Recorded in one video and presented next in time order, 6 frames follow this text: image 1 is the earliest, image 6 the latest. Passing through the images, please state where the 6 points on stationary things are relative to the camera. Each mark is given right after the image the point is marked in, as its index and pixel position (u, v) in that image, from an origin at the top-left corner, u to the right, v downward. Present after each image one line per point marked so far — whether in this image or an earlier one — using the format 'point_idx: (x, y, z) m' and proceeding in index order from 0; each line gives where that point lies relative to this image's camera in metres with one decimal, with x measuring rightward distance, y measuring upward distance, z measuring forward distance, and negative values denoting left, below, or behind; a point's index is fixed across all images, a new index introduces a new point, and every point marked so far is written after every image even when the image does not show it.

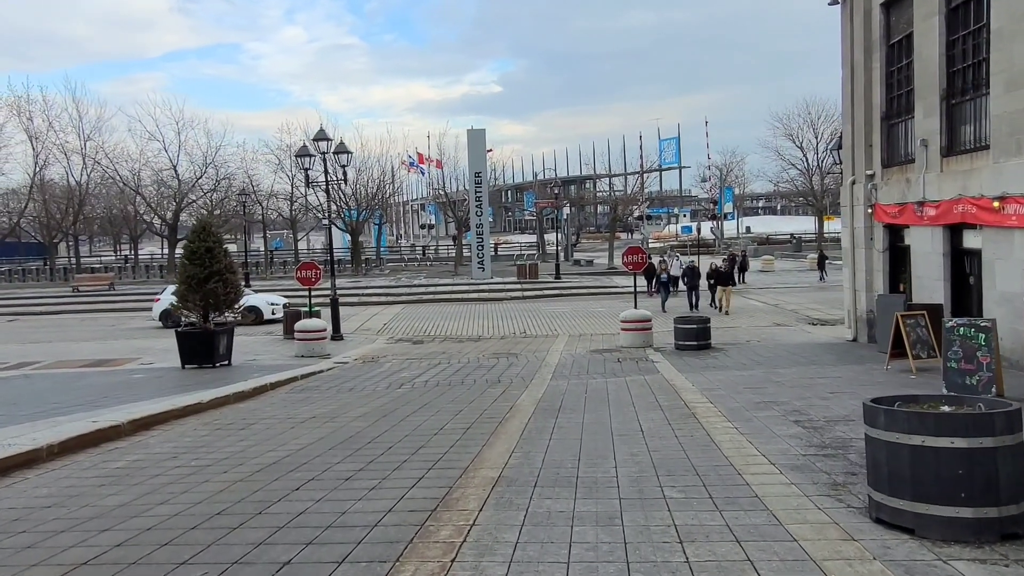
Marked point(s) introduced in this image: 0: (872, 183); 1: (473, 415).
0: (+7.4, +2.2, +15.6) m
1: (-0.5, -1.6, +9.4) m
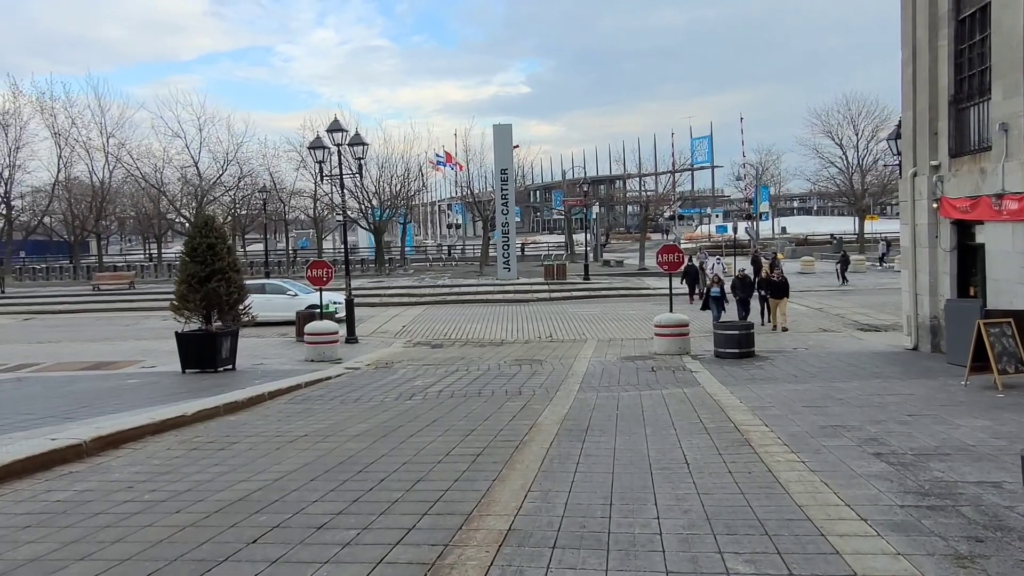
0: (+7.9, +2.1, +14.0) m
1: (-0.3, -1.6, +8.1) m
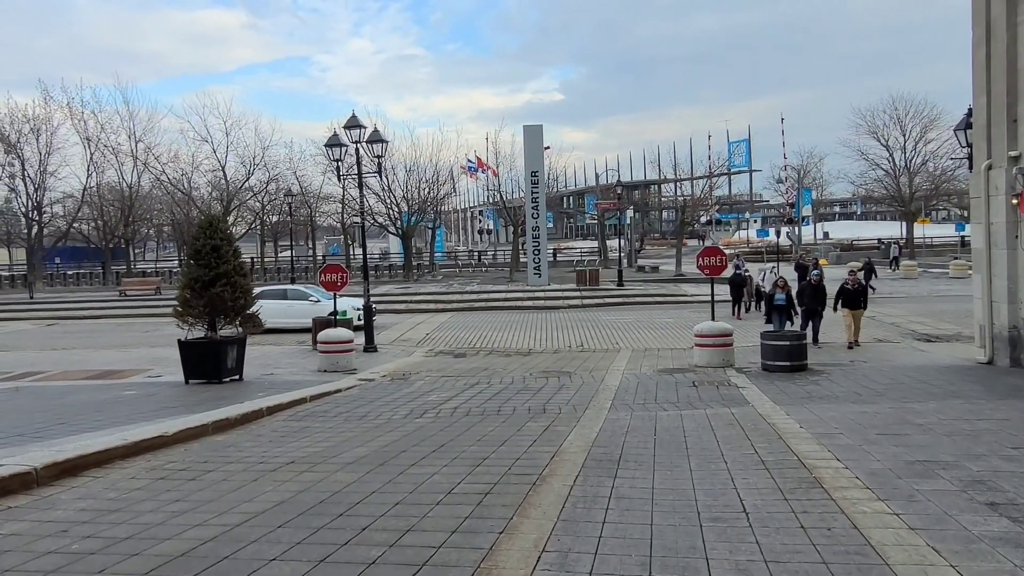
0: (+8.3, +2.0, +12.4) m
1: (-0.1, -1.6, +6.8) m
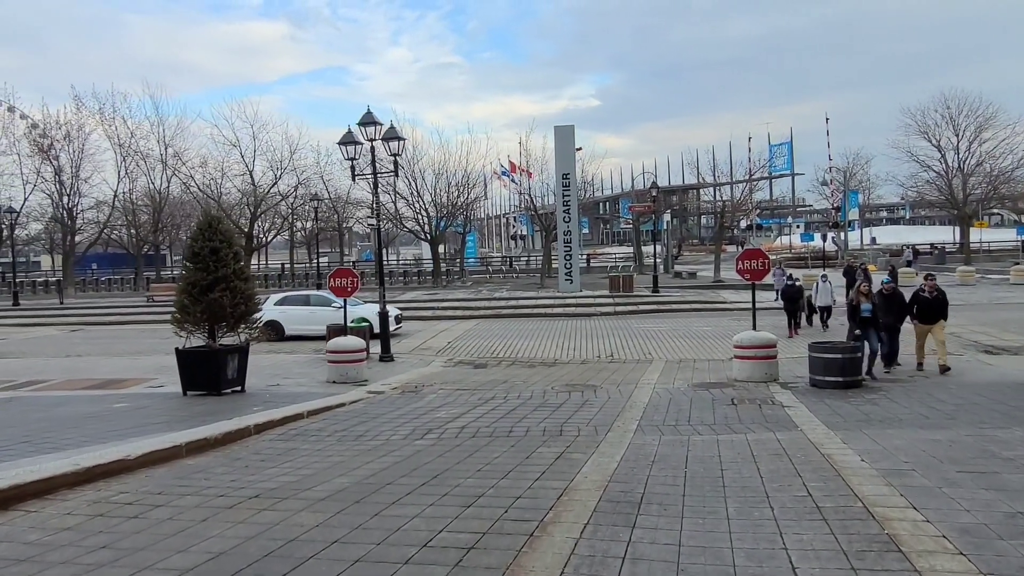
0: (+8.5, +1.9, +10.8) m
1: (-0.1, -1.7, +5.7) m
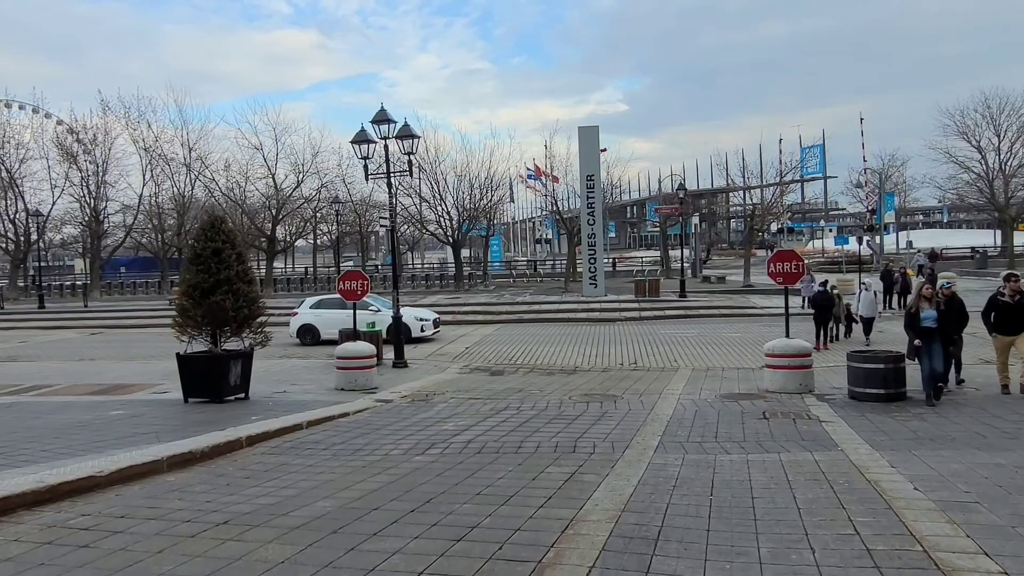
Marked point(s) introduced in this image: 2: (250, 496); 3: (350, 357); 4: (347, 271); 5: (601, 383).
0: (+8.7, +1.8, +9.8) m
1: (-0.2, -1.7, +4.9) m
2: (-2.3, -1.8, +6.7) m
3: (-3.1, -1.3, +14.3) m
4: (-3.3, +0.3, +15.2) m
5: (+1.6, -1.8, +14.1) m
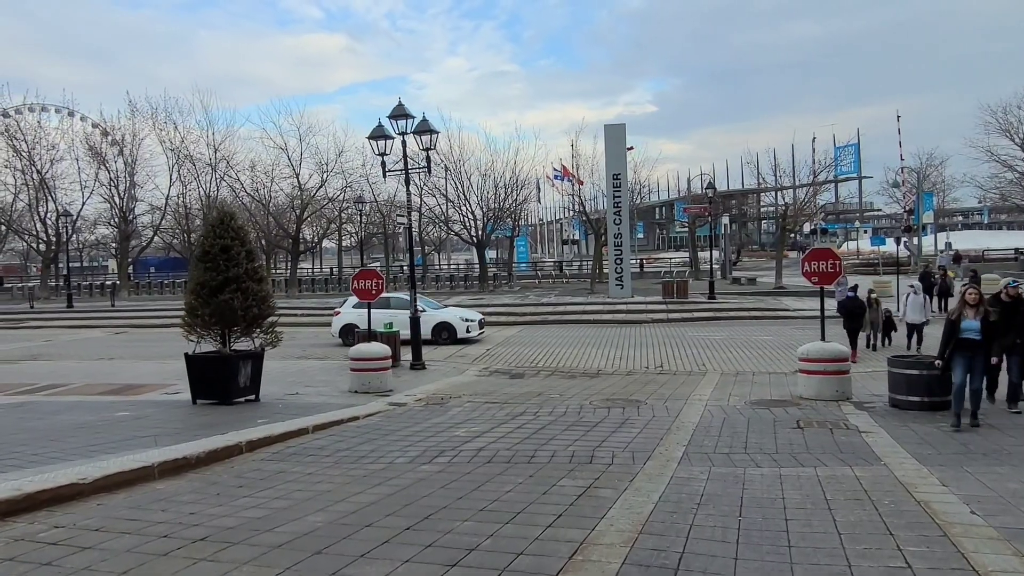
0: (+8.9, +1.8, +8.9) m
1: (-0.2, -1.6, +4.4) m
2: (-2.3, -1.8, +6.3) m
3: (-2.7, -1.3, +13.9) m
4: (-2.9, +0.3, +14.8) m
5: (+2.0, -1.8, +13.5) m
